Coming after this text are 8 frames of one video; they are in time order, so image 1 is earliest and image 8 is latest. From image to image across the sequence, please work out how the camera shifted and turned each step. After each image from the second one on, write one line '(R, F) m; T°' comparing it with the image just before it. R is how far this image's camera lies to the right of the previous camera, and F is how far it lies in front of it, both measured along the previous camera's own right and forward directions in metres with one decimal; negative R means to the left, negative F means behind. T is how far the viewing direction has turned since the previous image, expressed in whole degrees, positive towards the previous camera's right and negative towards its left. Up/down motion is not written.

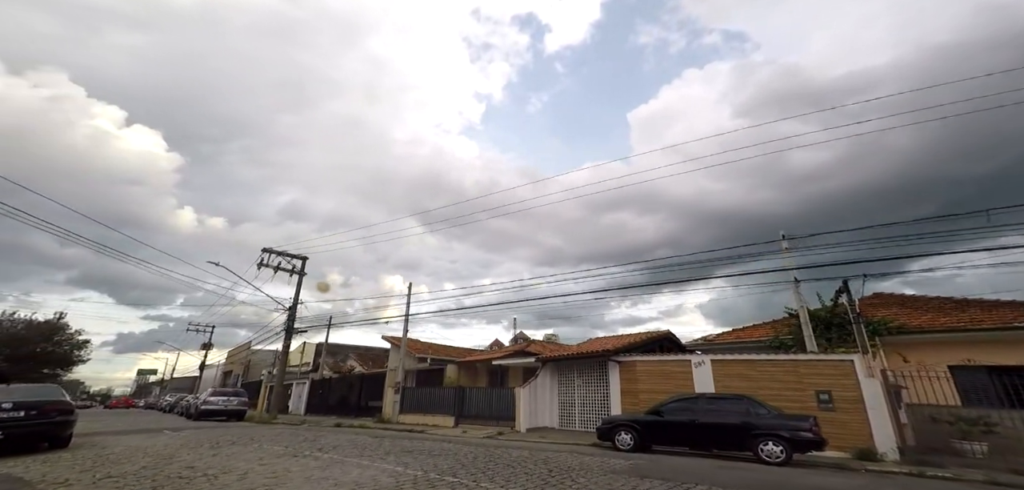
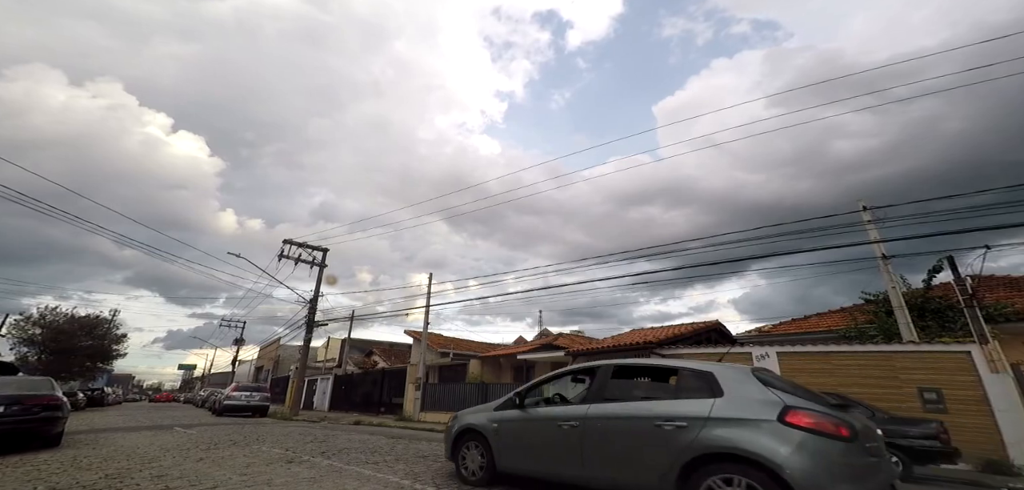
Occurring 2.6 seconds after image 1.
(-0.2, +1.5) m; -3°
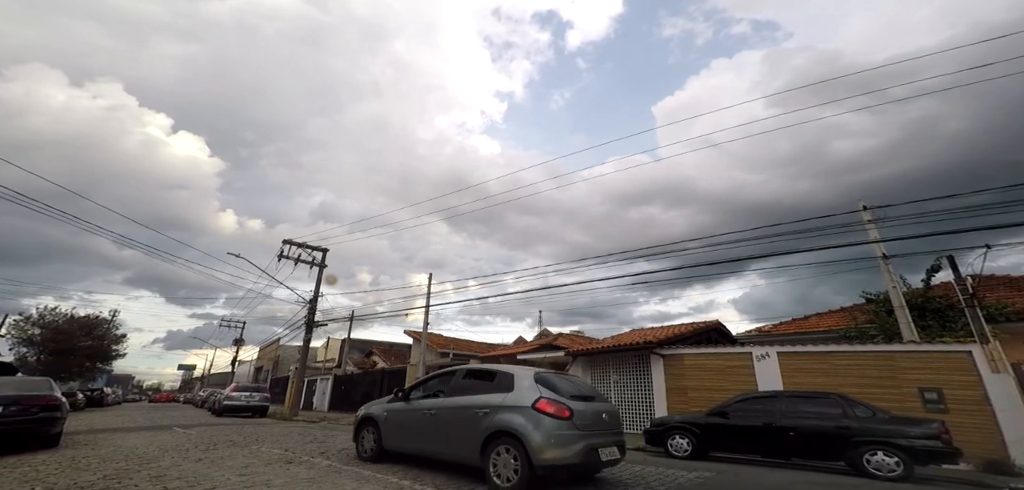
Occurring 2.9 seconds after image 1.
(0.0, 0.0) m; 0°
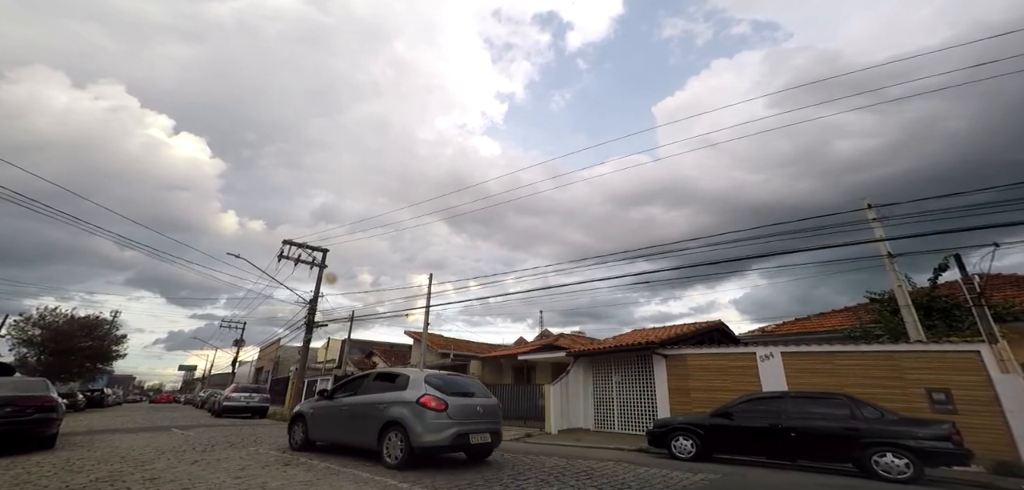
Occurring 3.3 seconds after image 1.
(0.0, +0.1) m; 0°
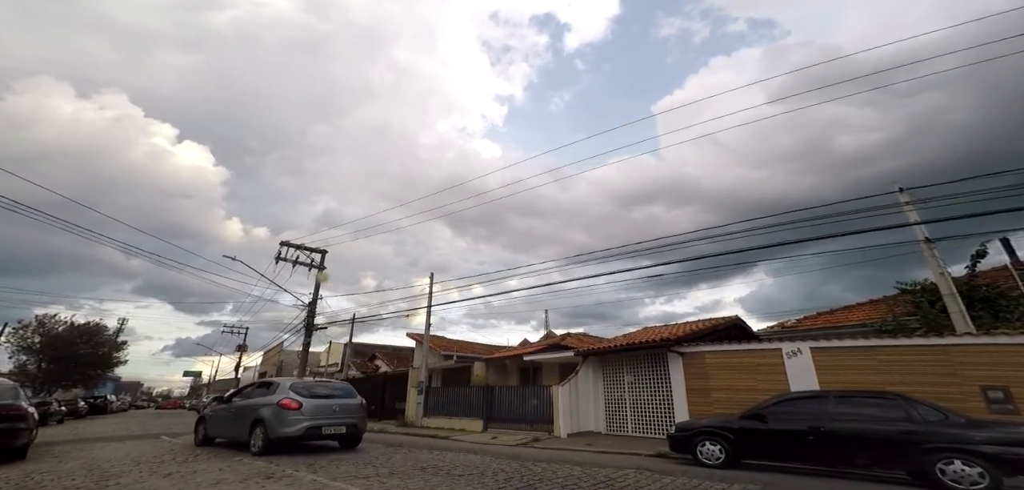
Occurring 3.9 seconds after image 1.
(-0.1, +0.7) m; 0°
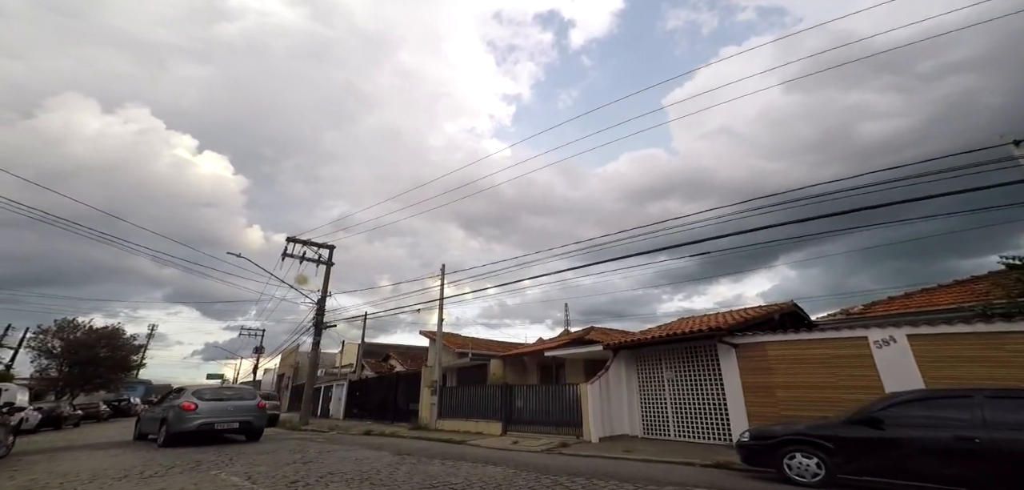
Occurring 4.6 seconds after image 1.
(-0.2, +1.5) m; -2°
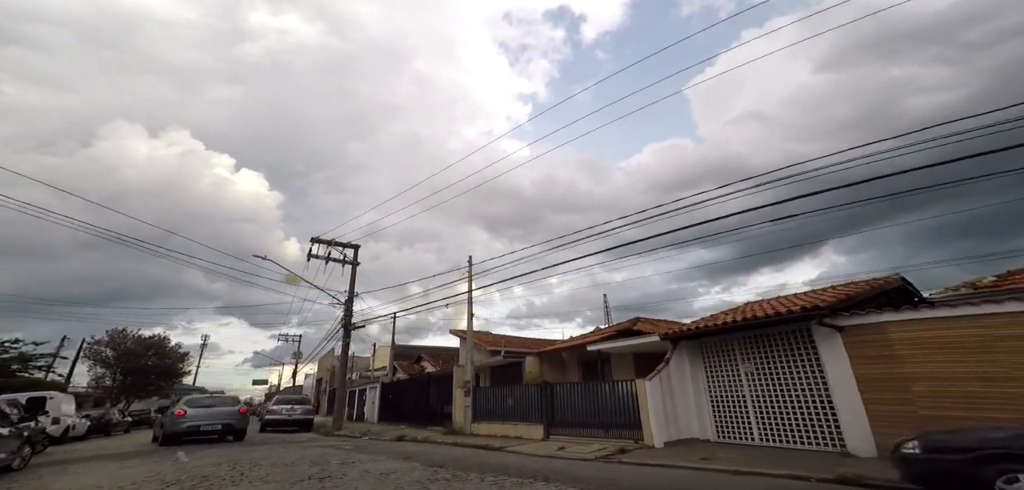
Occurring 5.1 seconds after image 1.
(-0.3, +1.6) m; -3°
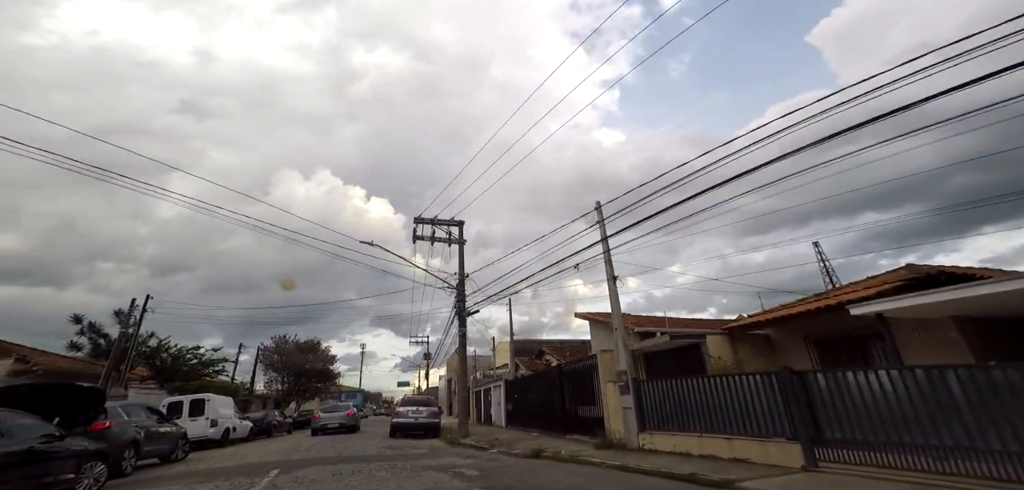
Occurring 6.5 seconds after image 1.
(-1.7, +5.2) m; -14°
